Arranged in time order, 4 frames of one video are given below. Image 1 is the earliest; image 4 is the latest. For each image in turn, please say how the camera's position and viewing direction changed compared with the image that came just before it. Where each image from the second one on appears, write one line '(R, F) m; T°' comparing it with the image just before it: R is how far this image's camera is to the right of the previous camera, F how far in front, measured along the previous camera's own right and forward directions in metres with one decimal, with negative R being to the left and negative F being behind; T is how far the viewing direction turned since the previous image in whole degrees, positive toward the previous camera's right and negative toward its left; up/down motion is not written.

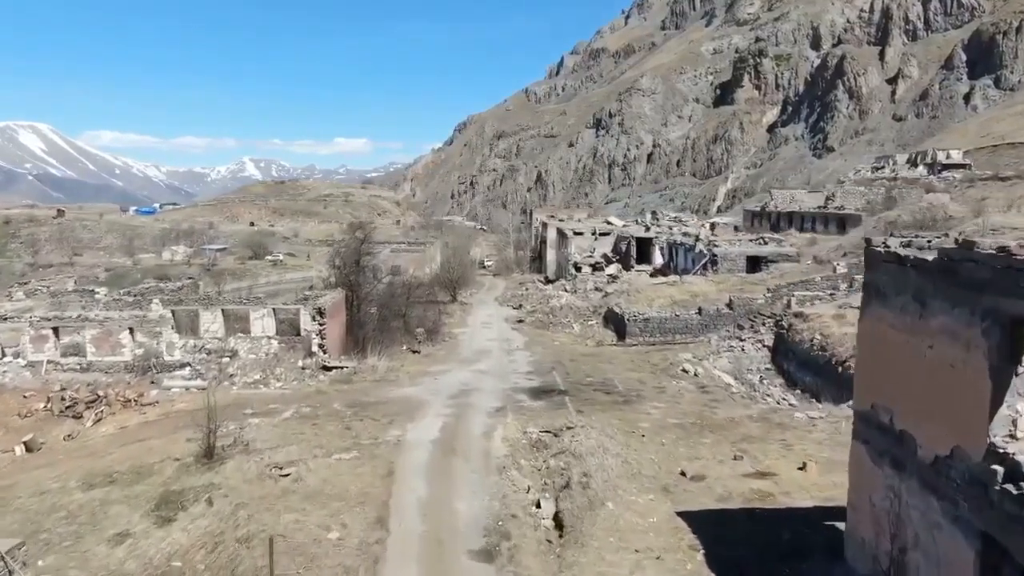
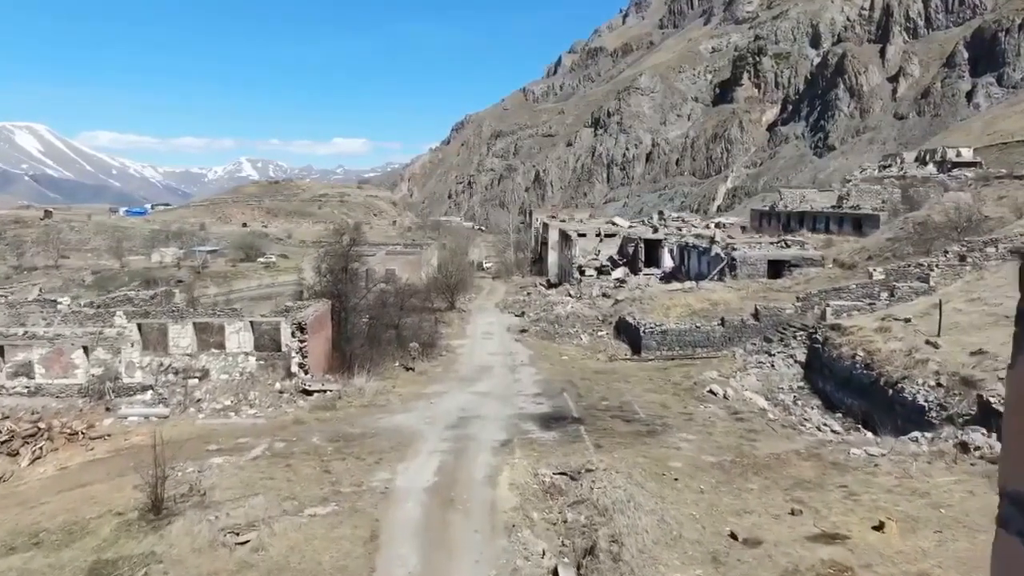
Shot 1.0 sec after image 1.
(-0.2, +2.1) m; 0°
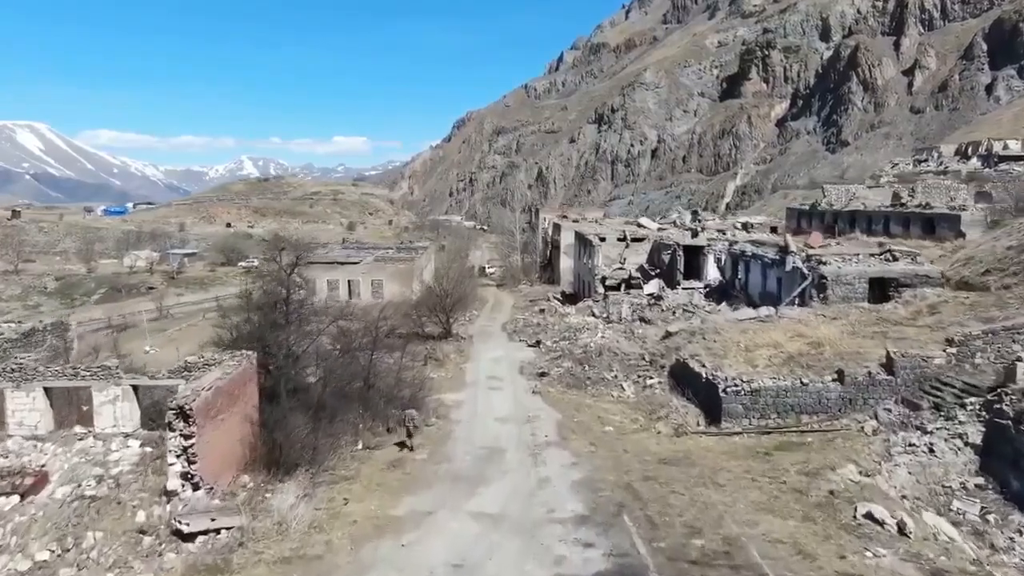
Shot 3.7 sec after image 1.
(-0.3, +6.7) m; 0°
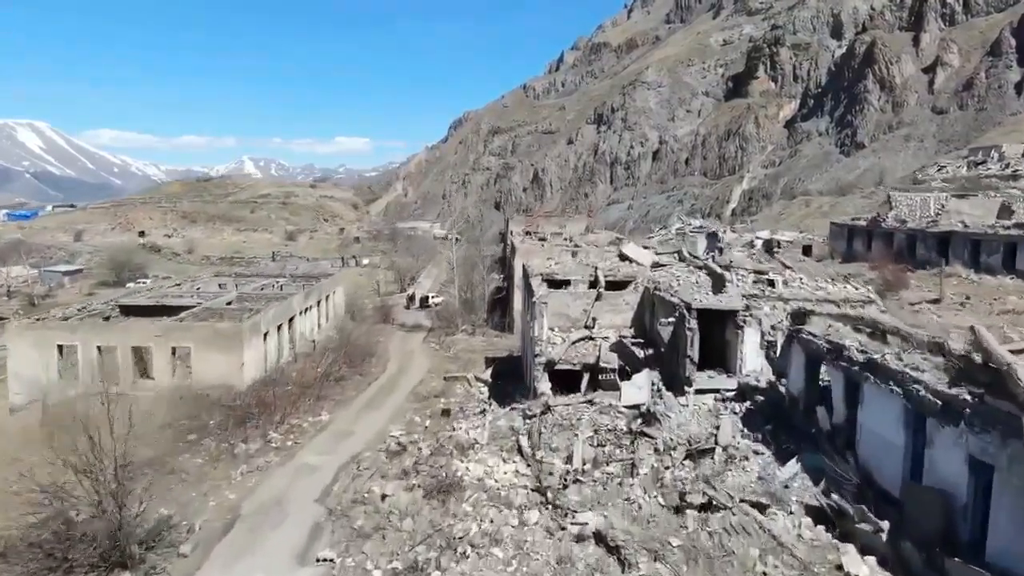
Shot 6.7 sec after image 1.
(+2.9, +14.6) m; 0°
